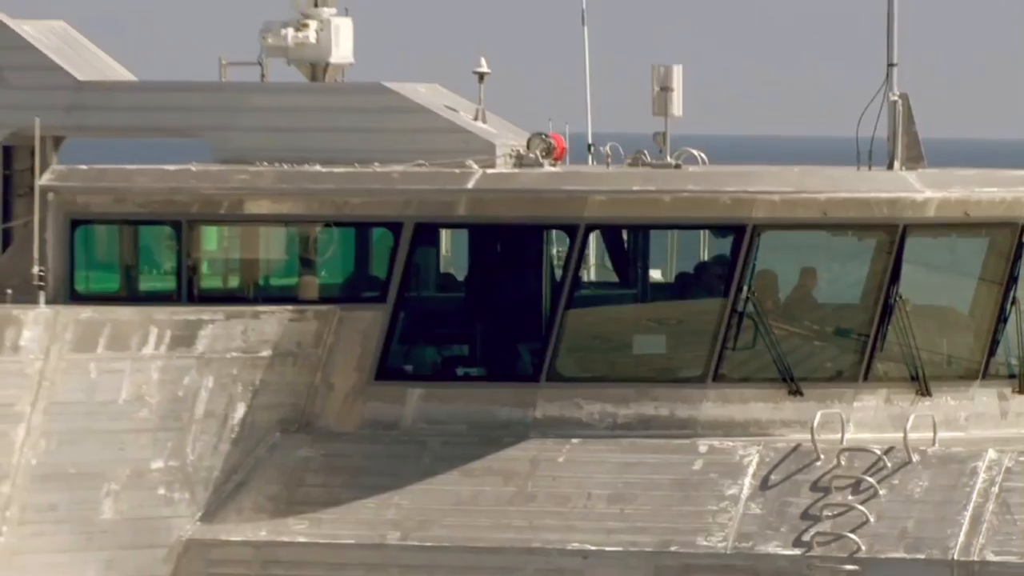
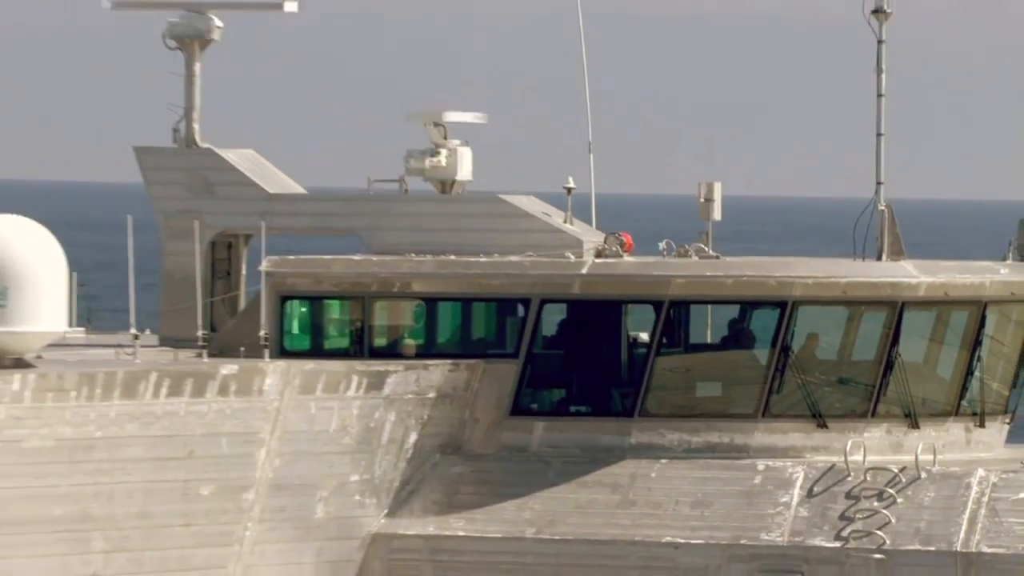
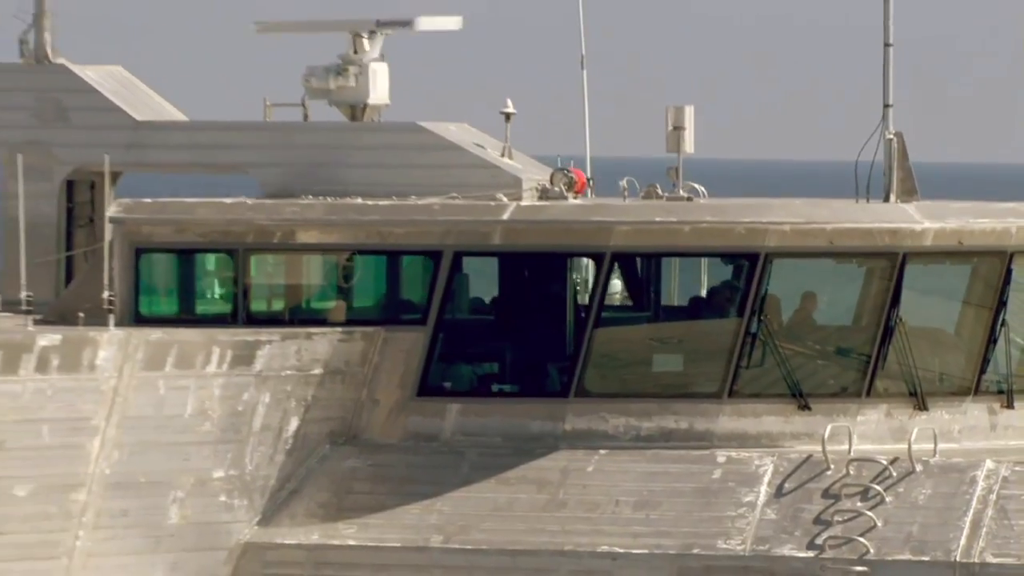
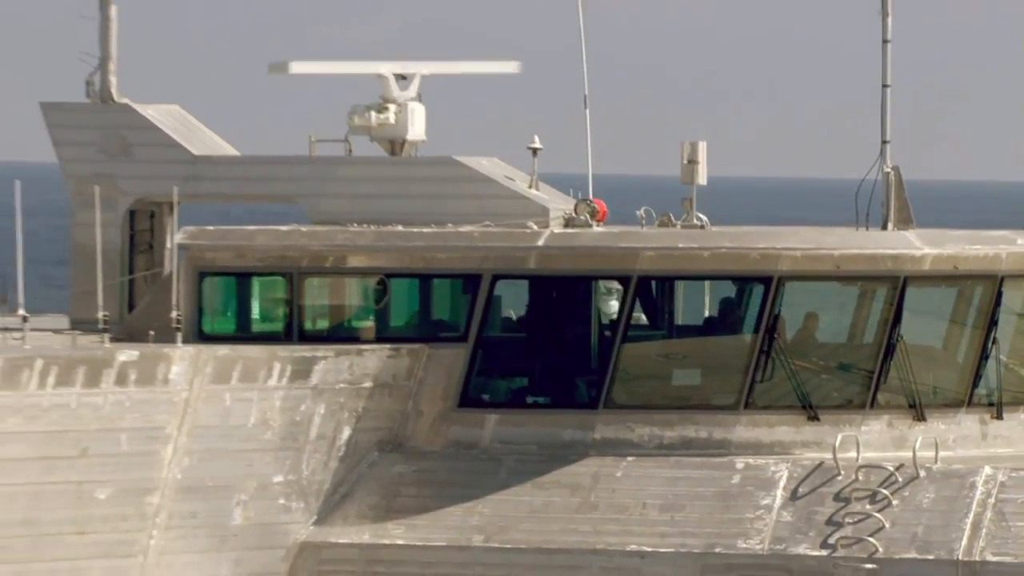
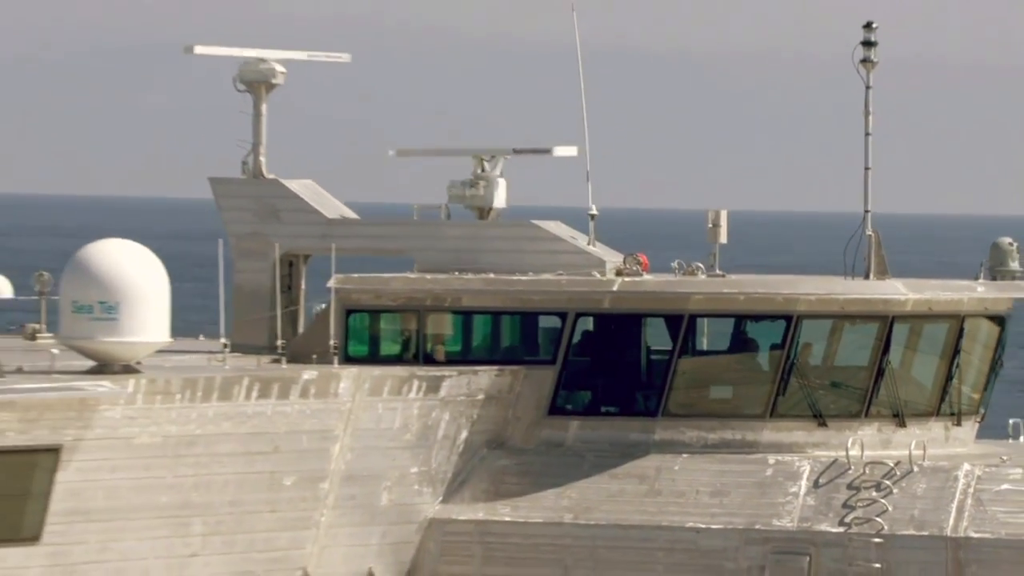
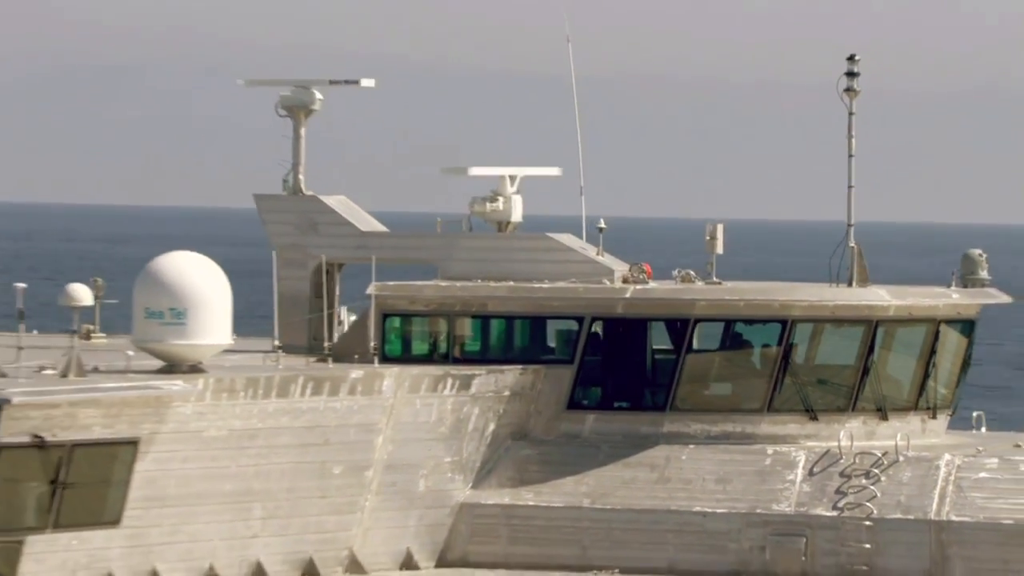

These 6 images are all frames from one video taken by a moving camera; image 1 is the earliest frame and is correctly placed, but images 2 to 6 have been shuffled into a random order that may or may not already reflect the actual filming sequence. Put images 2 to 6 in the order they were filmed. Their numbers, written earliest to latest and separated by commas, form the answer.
3, 4, 2, 5, 6
